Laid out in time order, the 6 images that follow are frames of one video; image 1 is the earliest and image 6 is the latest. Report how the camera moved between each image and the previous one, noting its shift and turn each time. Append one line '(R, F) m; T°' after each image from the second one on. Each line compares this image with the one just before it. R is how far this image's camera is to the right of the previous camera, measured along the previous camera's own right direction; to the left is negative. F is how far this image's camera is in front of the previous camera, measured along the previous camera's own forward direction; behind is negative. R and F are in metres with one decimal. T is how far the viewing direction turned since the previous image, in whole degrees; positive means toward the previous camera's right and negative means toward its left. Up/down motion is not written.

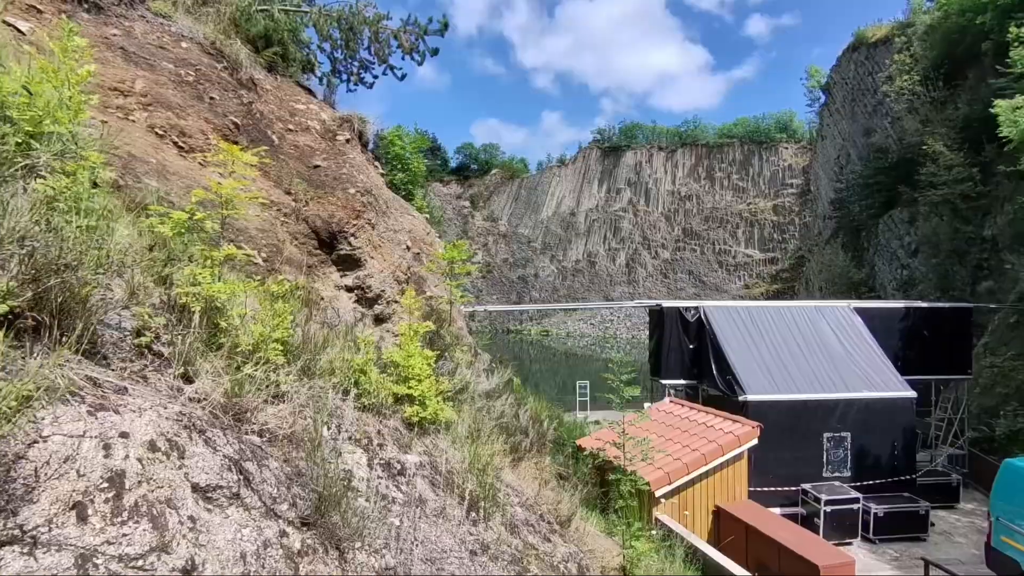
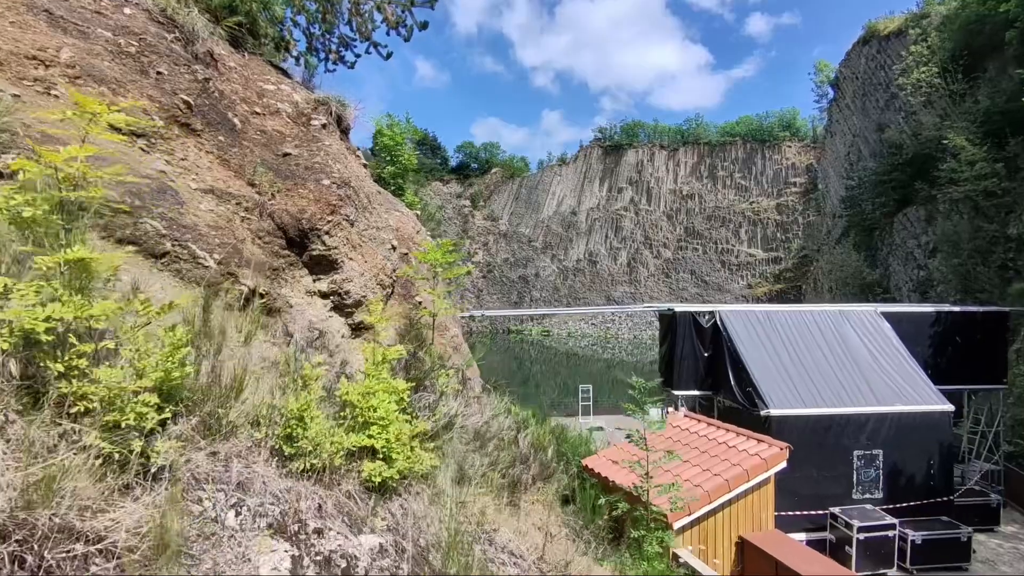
(0.0, +0.5) m; 0°
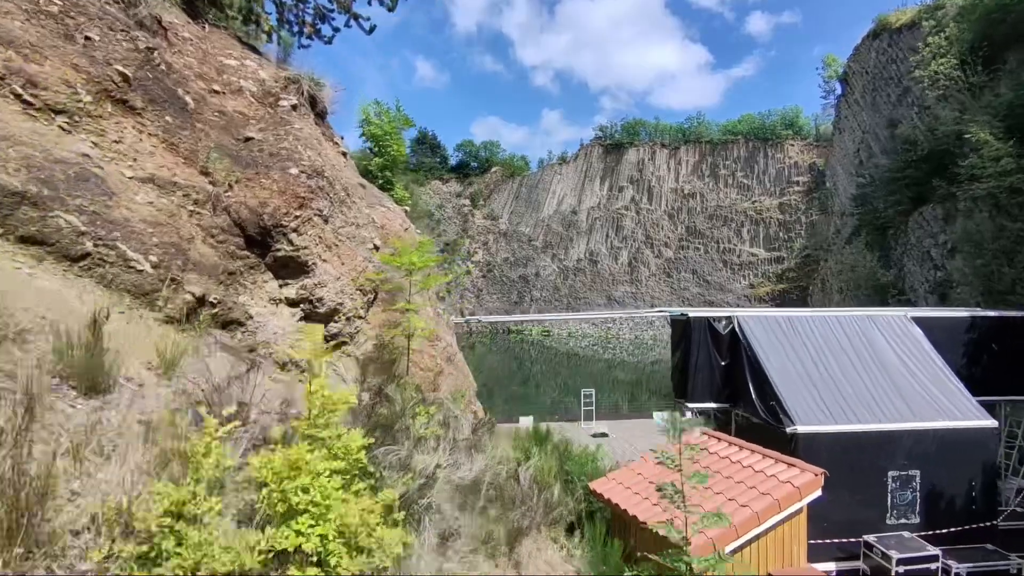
(0.0, +0.5) m; 0°
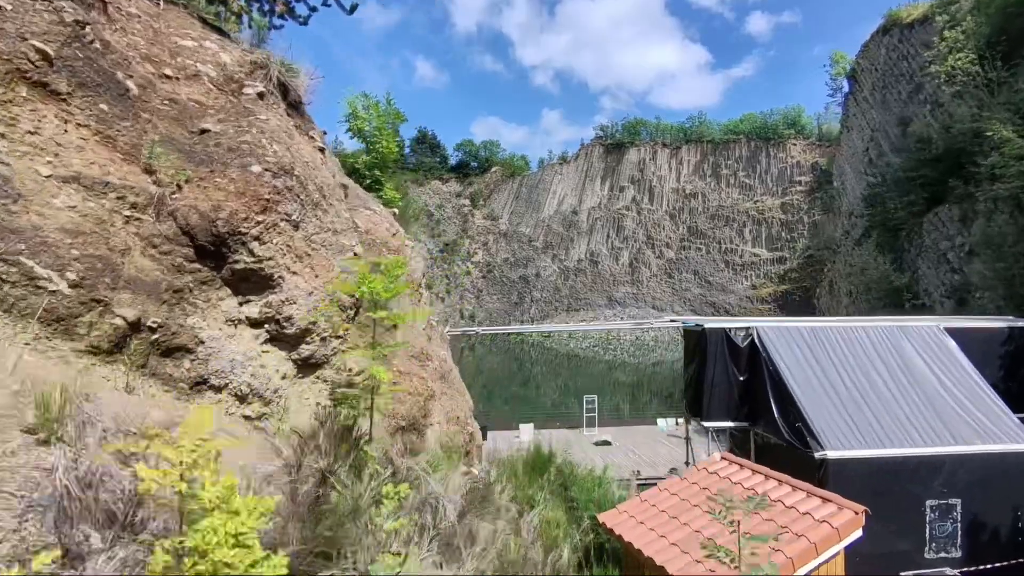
(0.0, +0.4) m; 0°
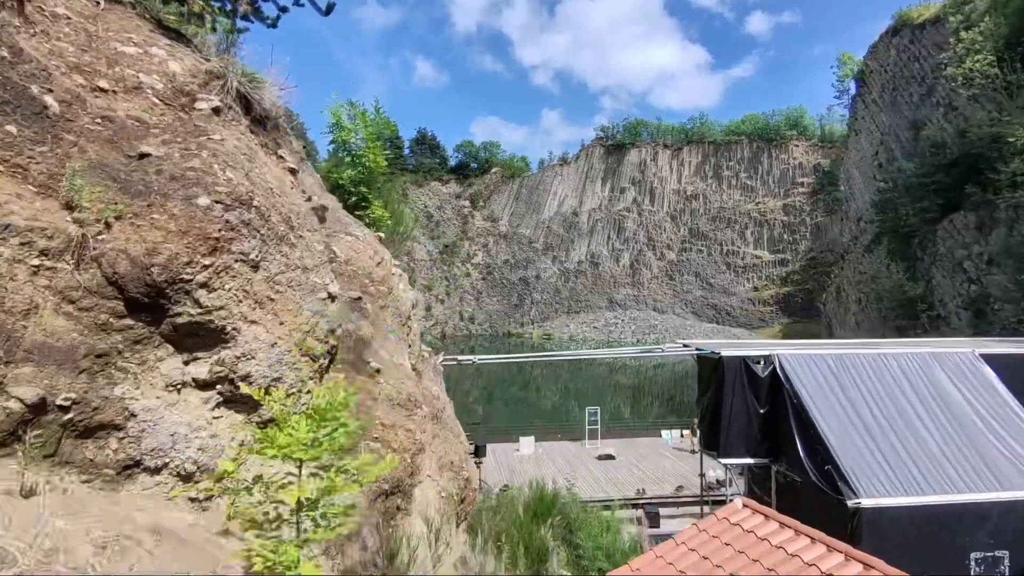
(0.0, +0.4) m; 0°
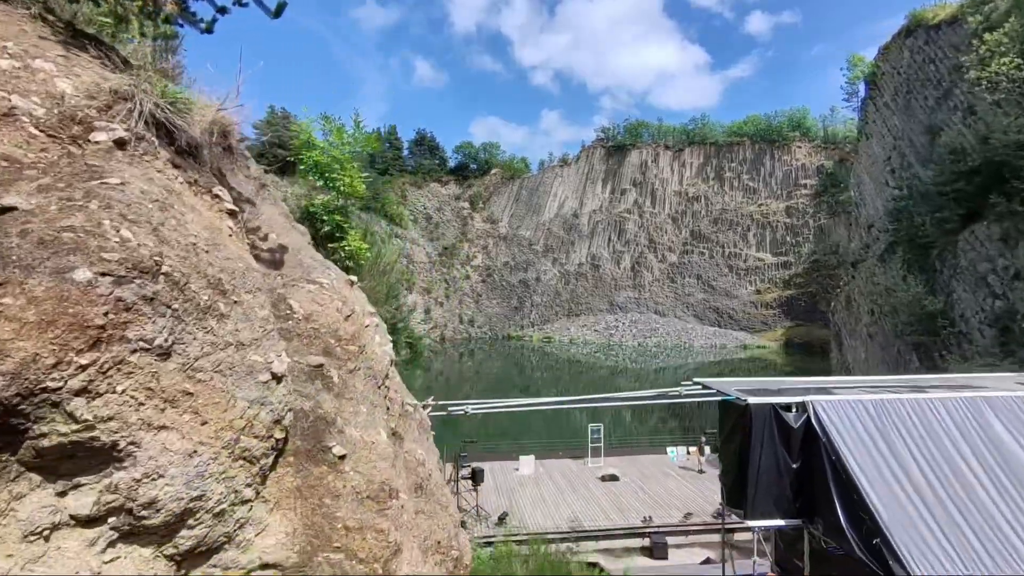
(0.0, +0.6) m; 0°
